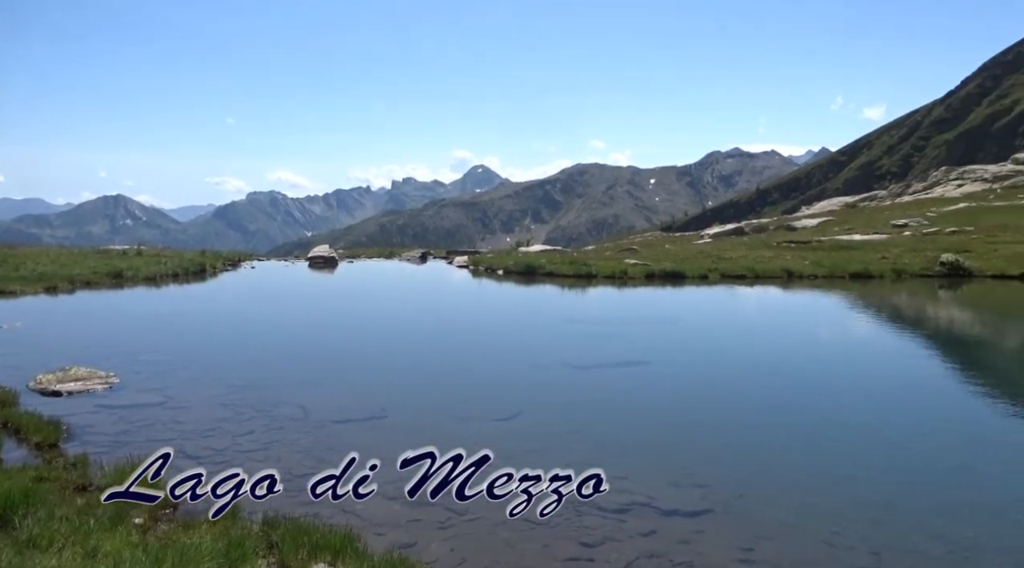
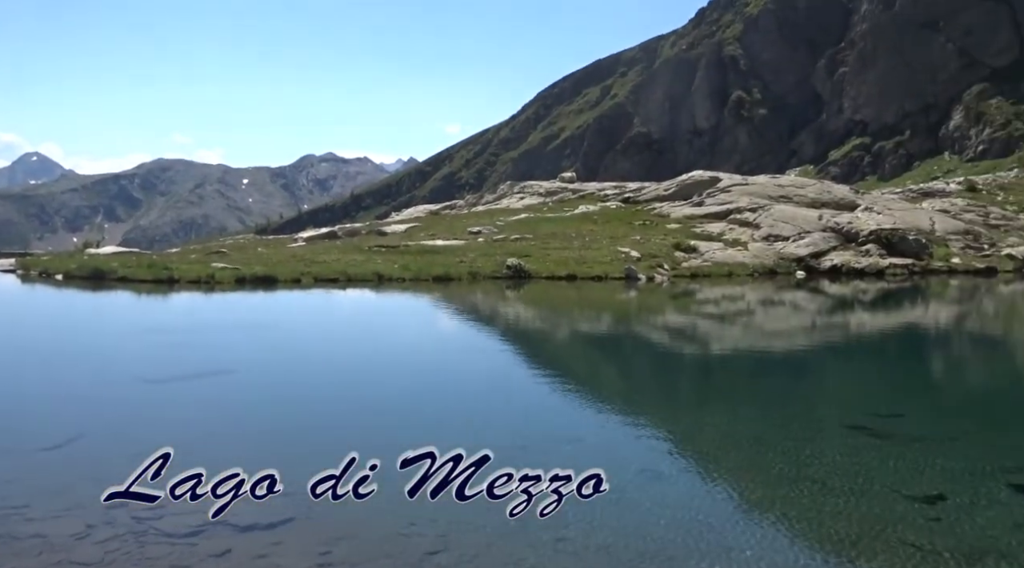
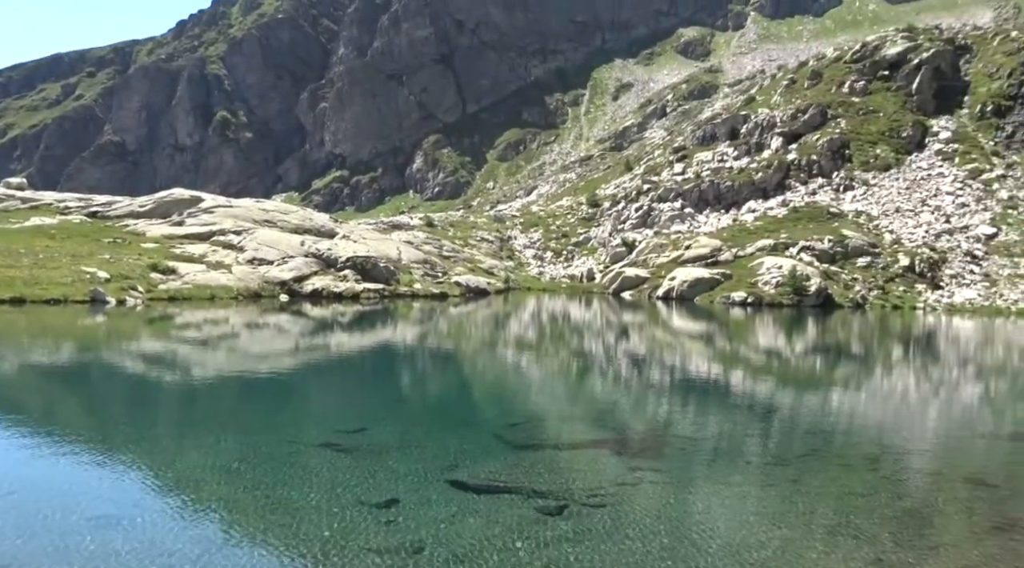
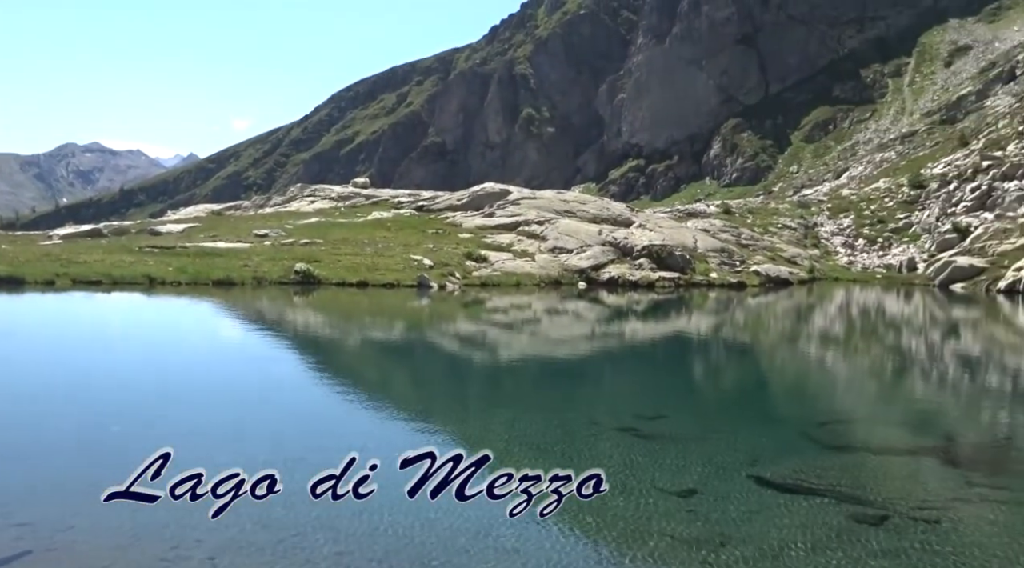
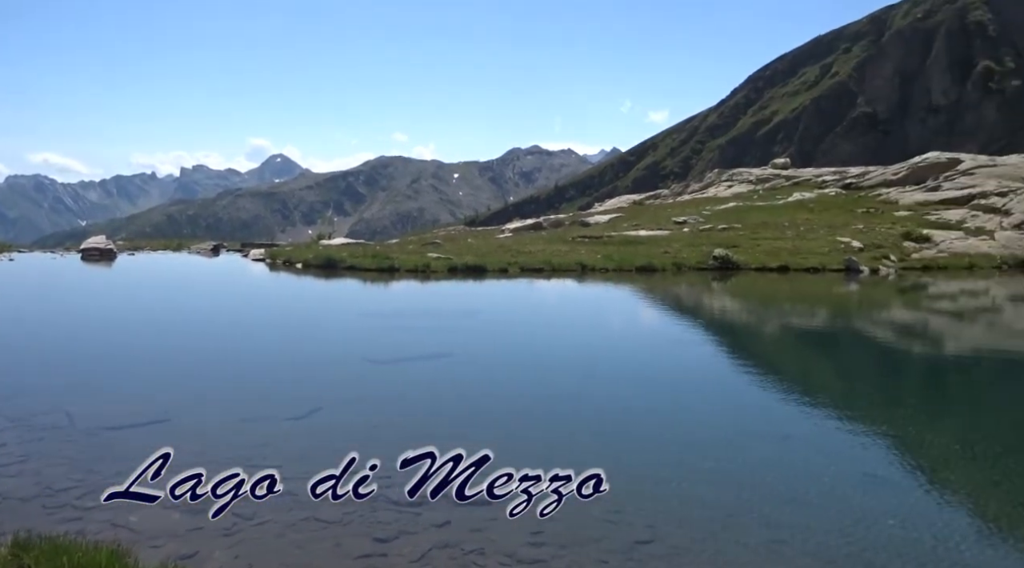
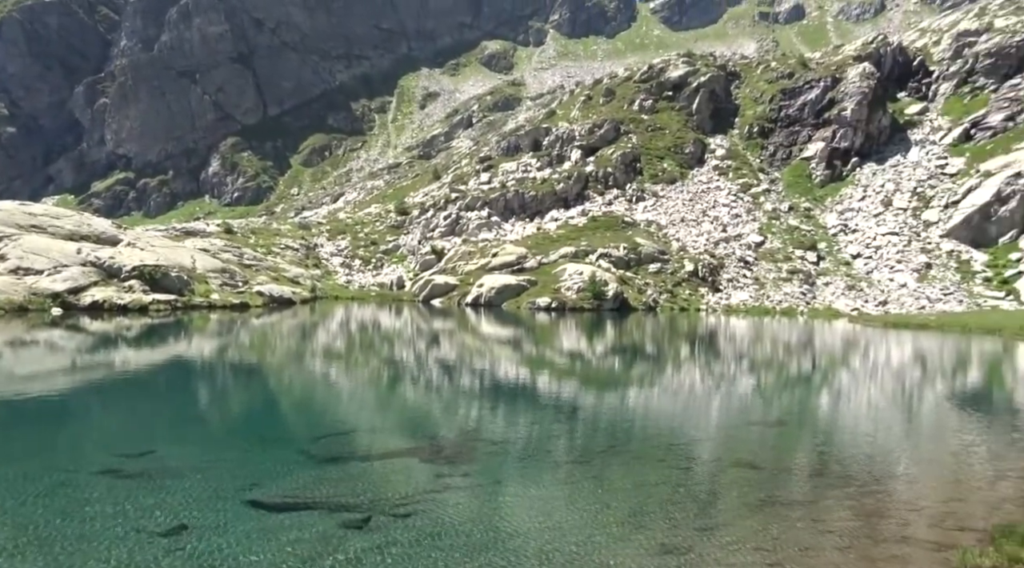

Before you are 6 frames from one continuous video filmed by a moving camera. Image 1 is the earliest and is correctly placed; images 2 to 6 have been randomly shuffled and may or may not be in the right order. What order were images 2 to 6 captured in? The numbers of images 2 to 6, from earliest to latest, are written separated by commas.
5, 2, 4, 3, 6
